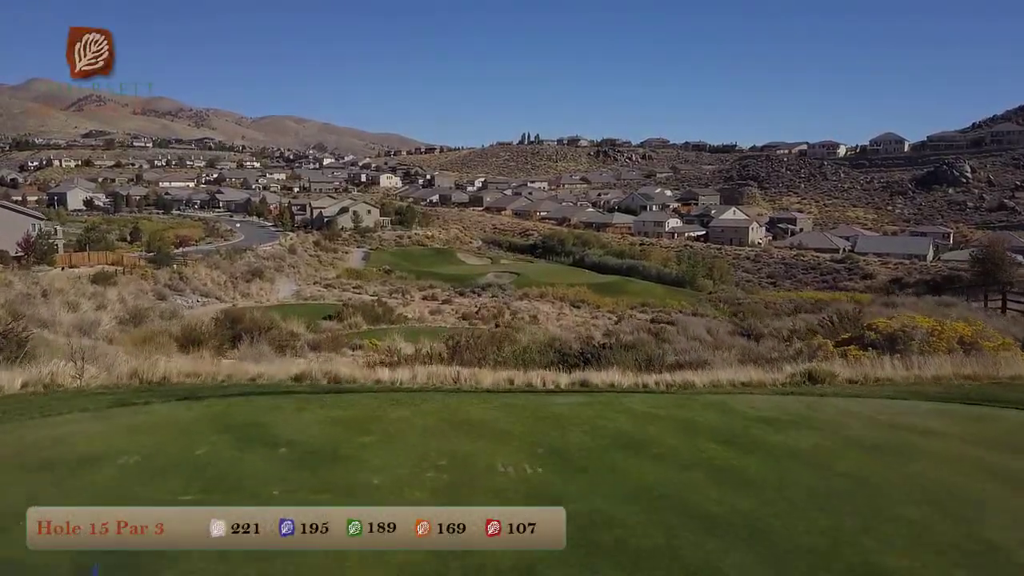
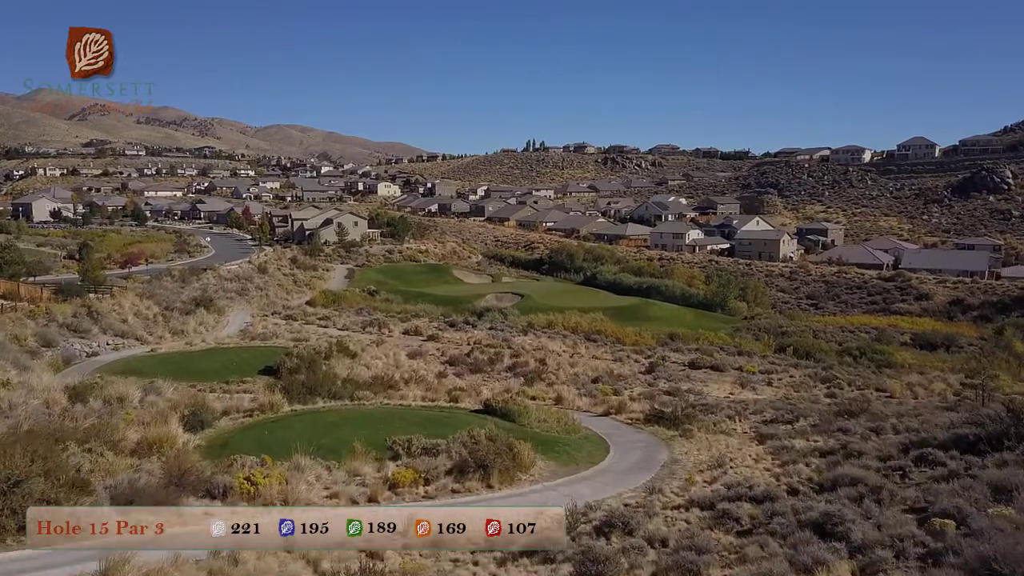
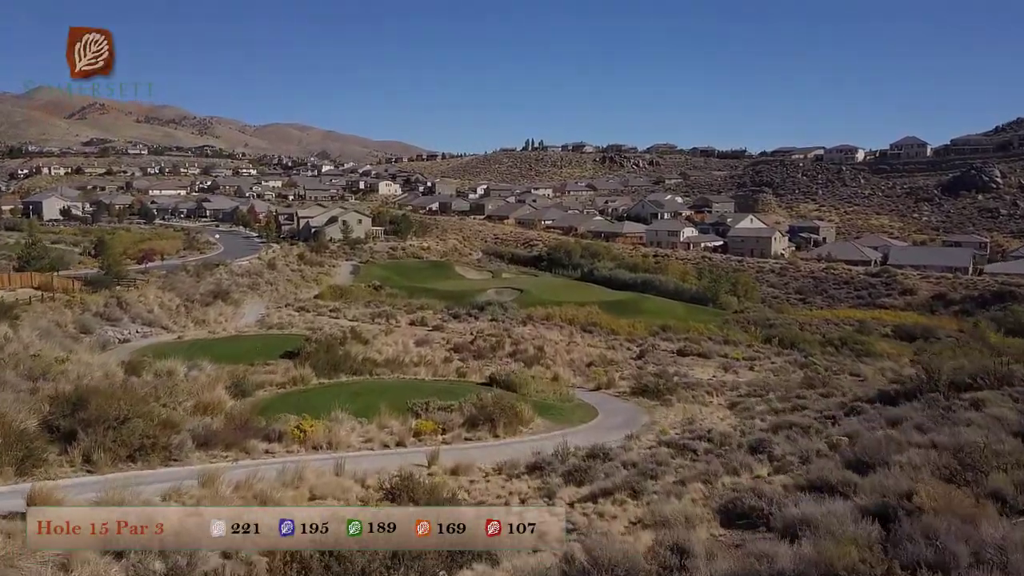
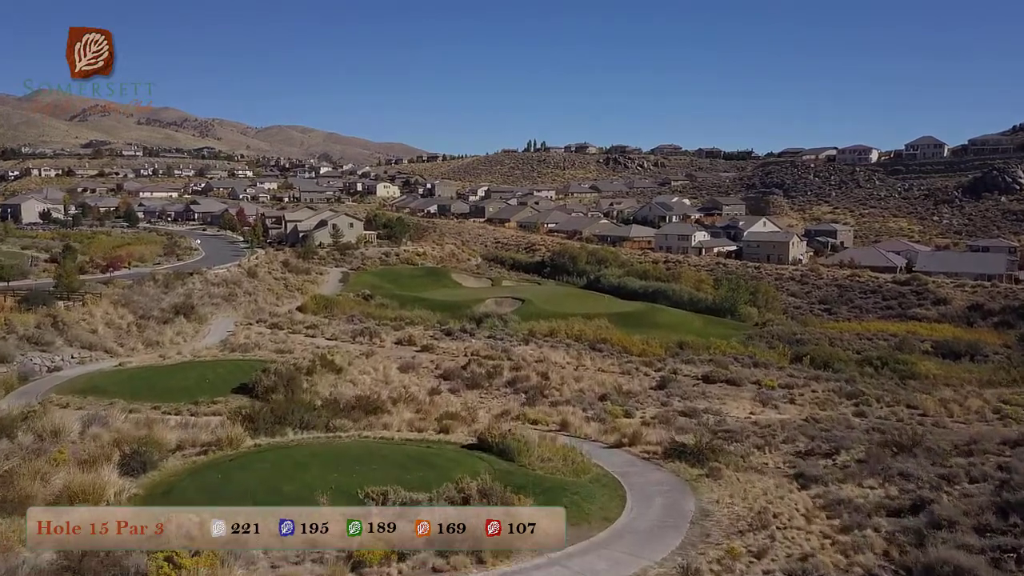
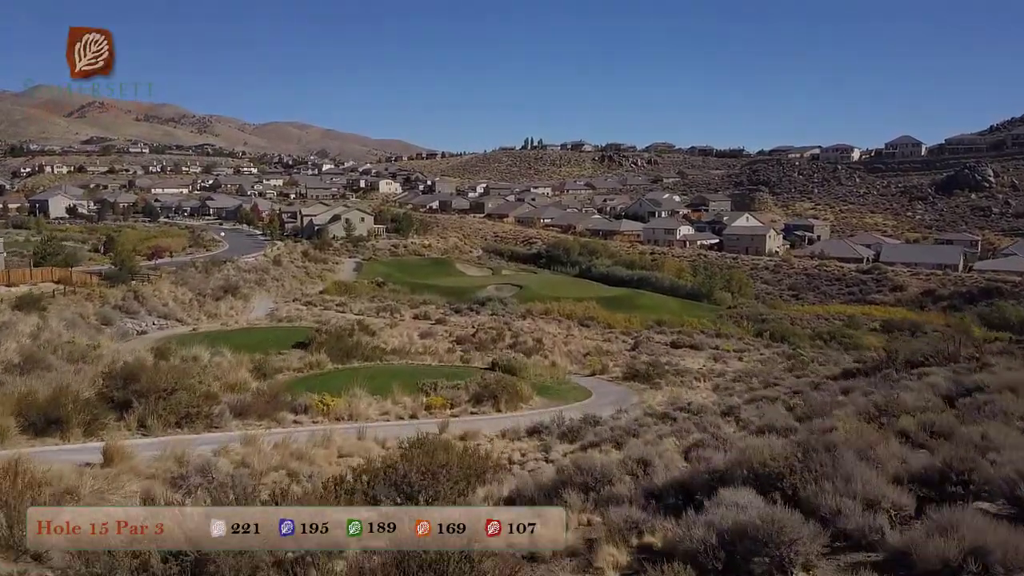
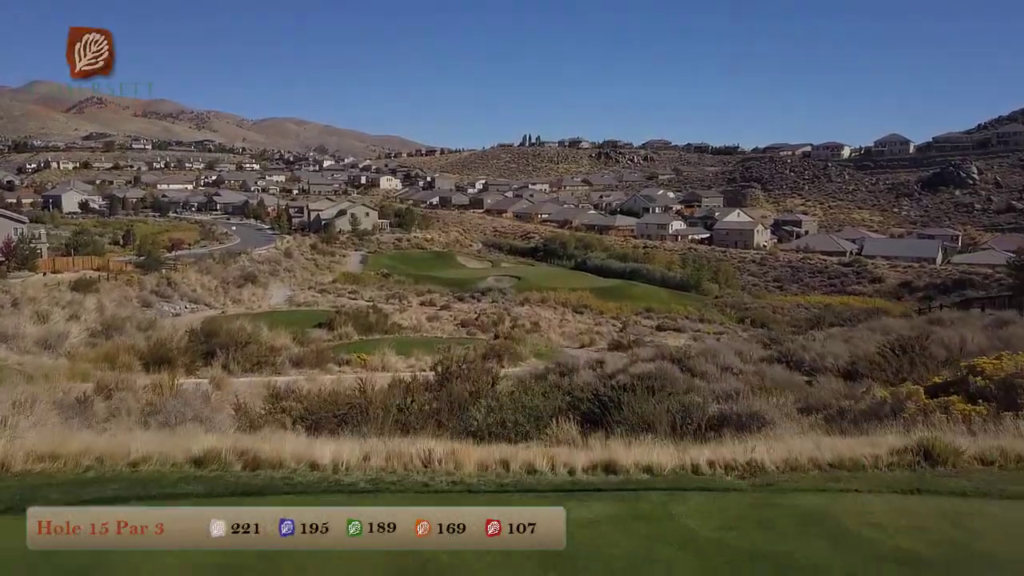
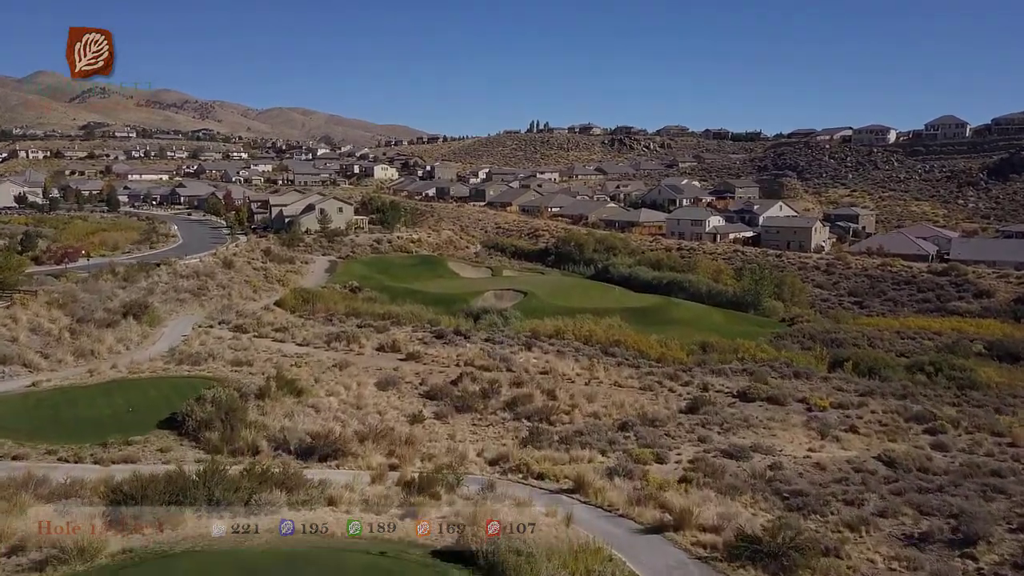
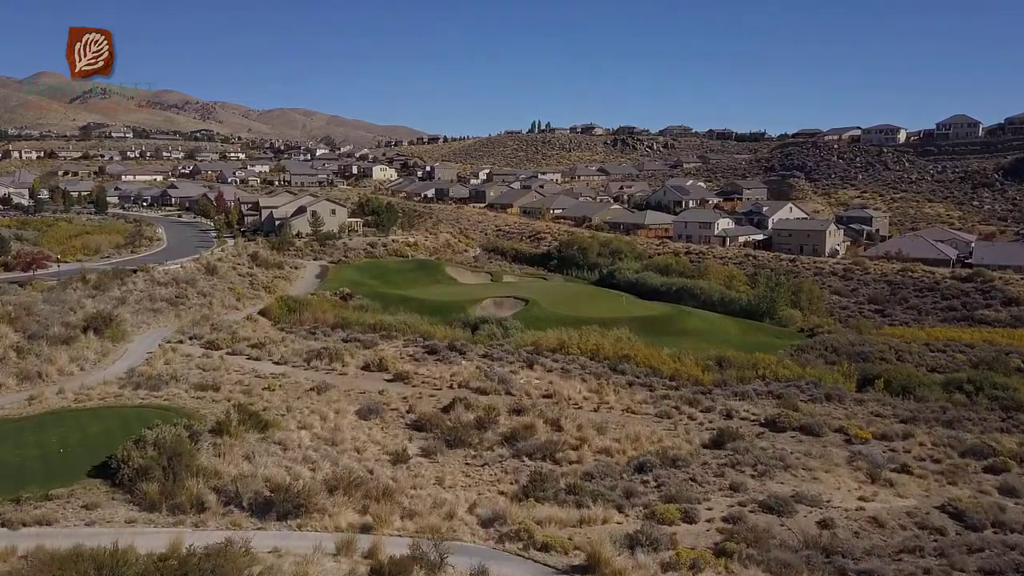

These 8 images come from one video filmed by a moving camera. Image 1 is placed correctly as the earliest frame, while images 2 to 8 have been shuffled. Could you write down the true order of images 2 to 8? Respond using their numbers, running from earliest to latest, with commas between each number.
6, 5, 3, 2, 4, 7, 8
